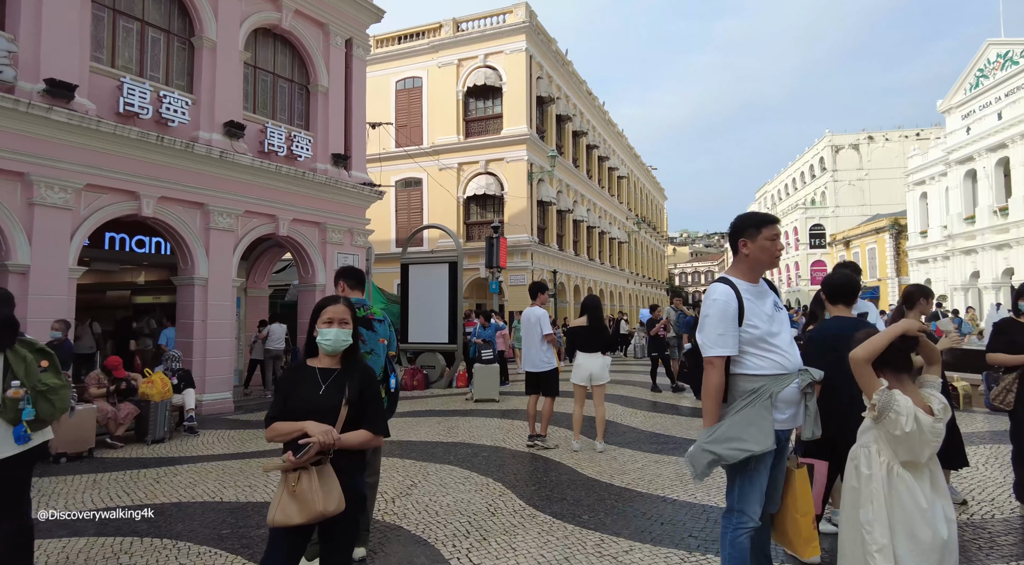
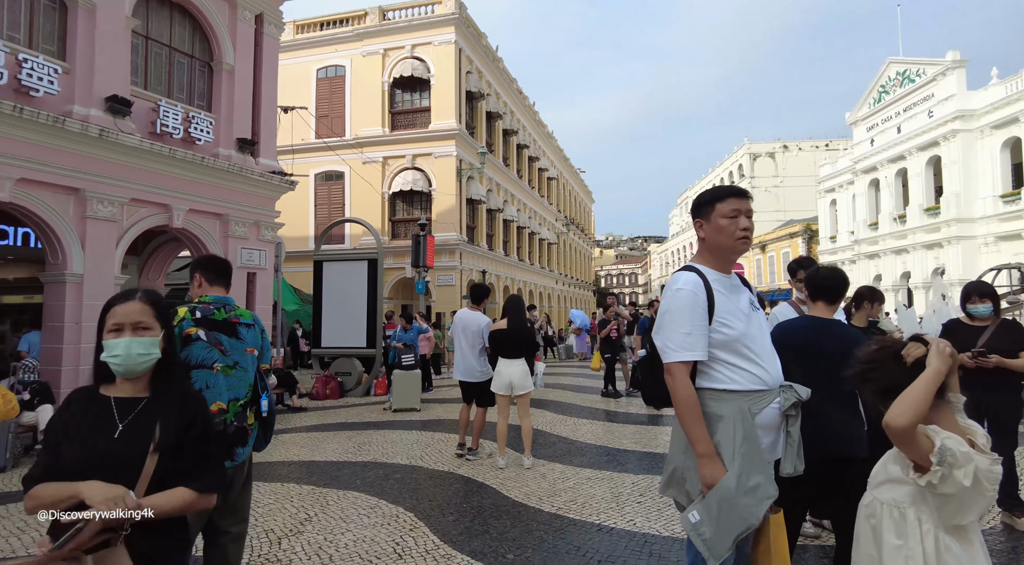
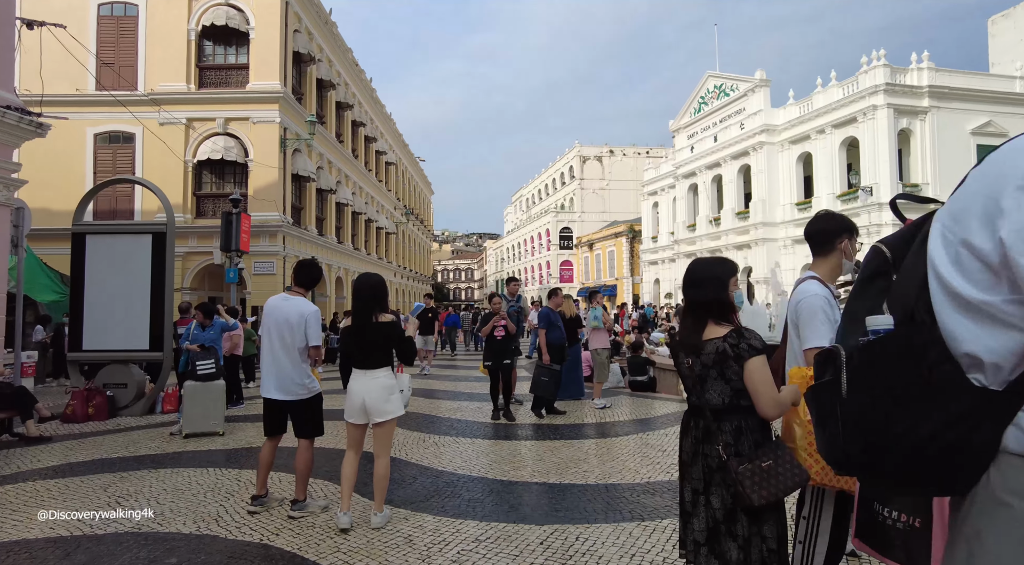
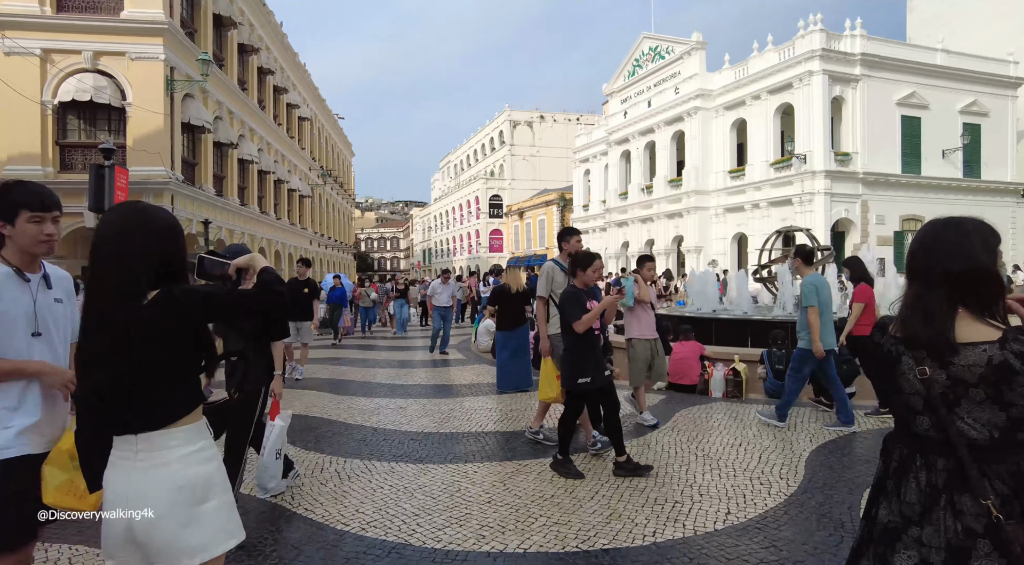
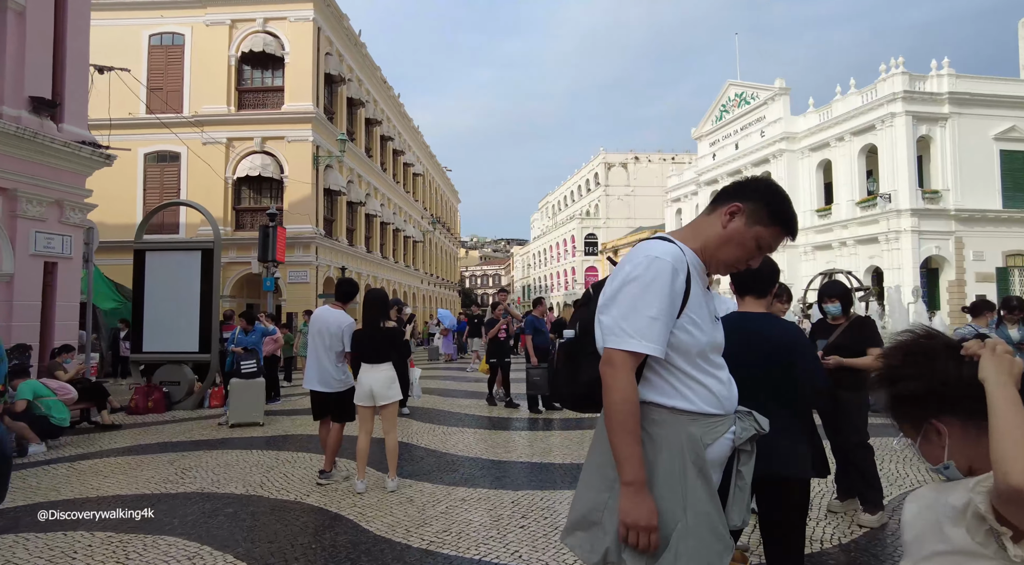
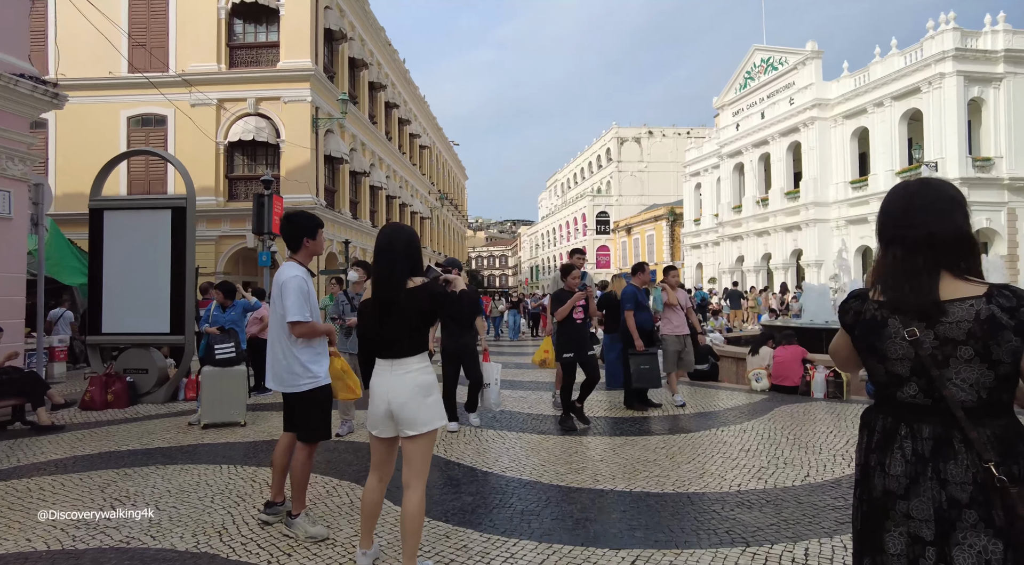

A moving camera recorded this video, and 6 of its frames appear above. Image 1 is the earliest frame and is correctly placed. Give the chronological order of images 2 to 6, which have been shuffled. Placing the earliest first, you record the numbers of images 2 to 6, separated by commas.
2, 5, 3, 6, 4
